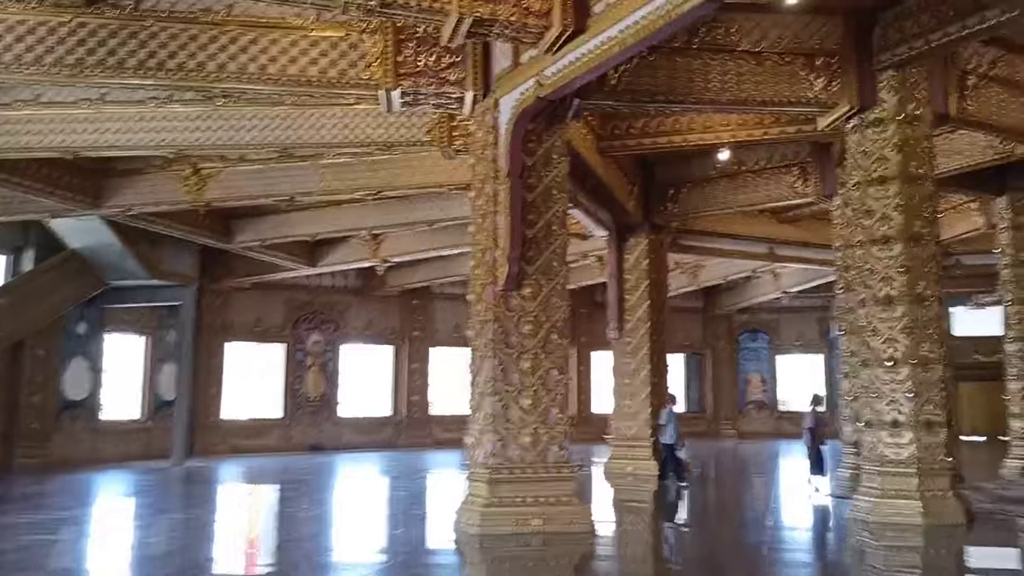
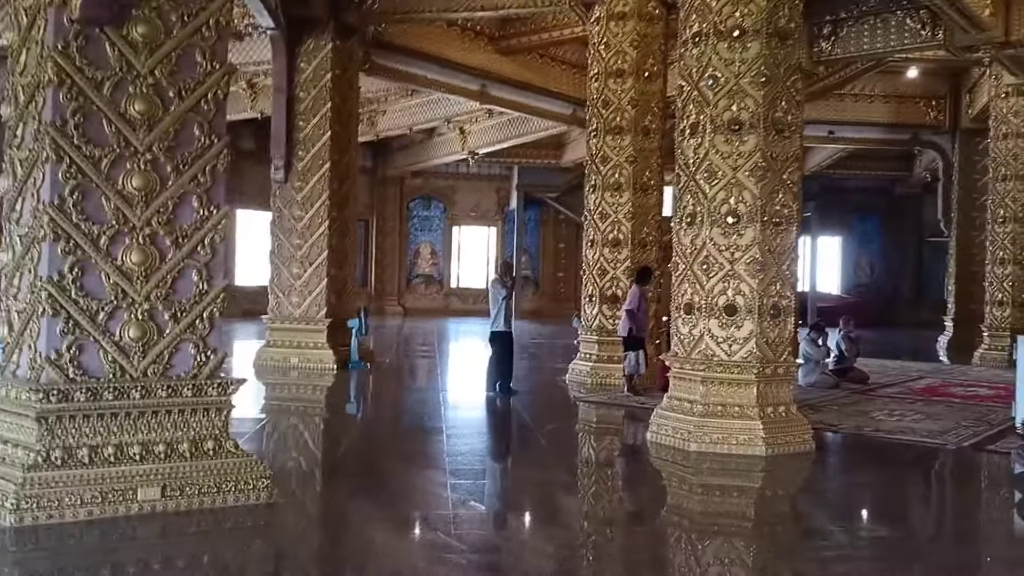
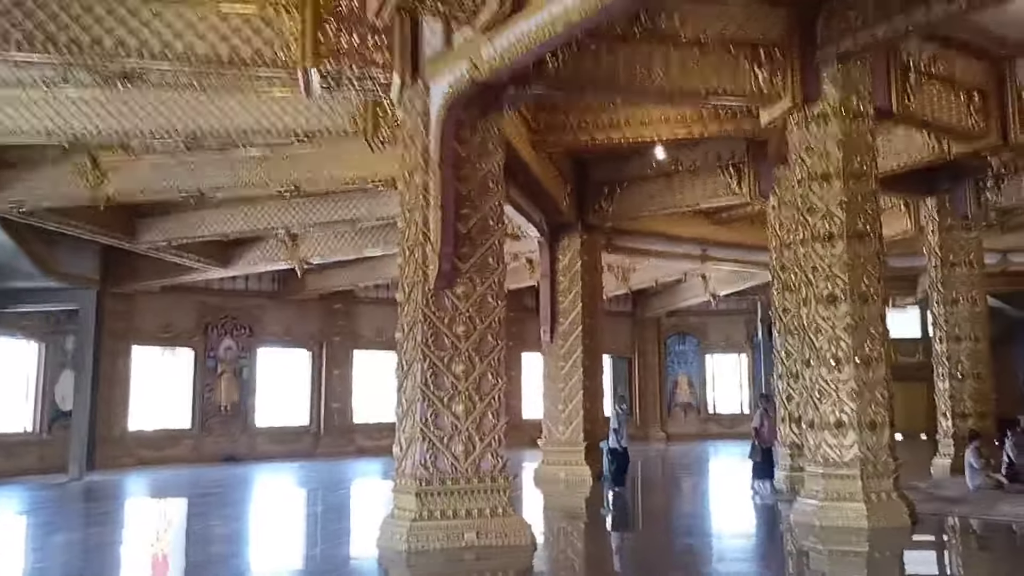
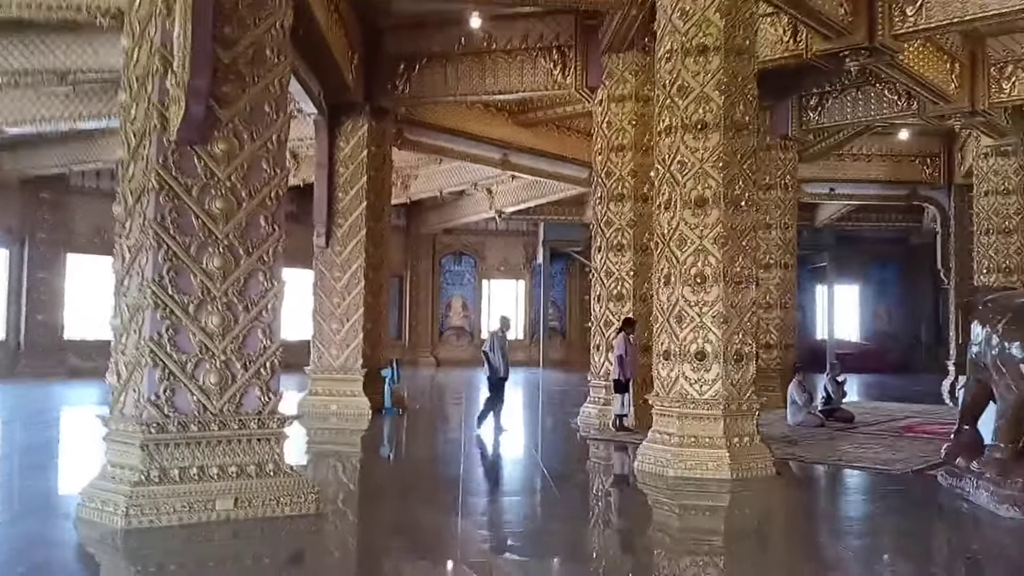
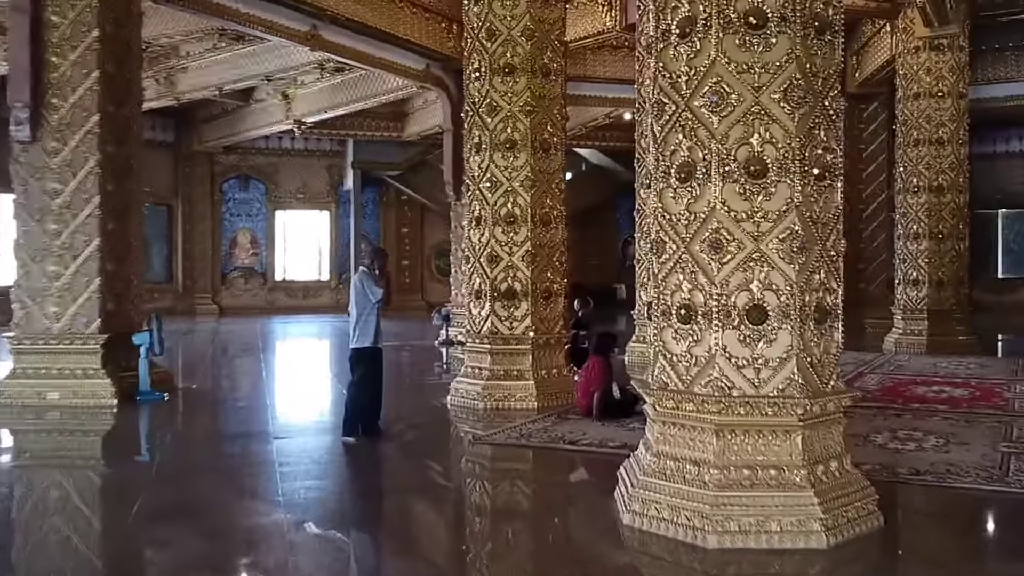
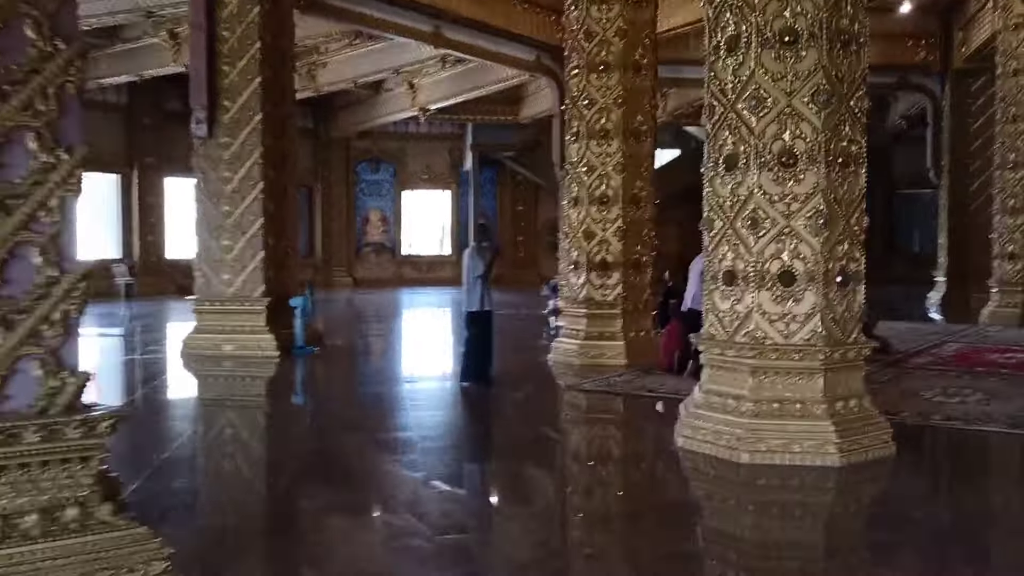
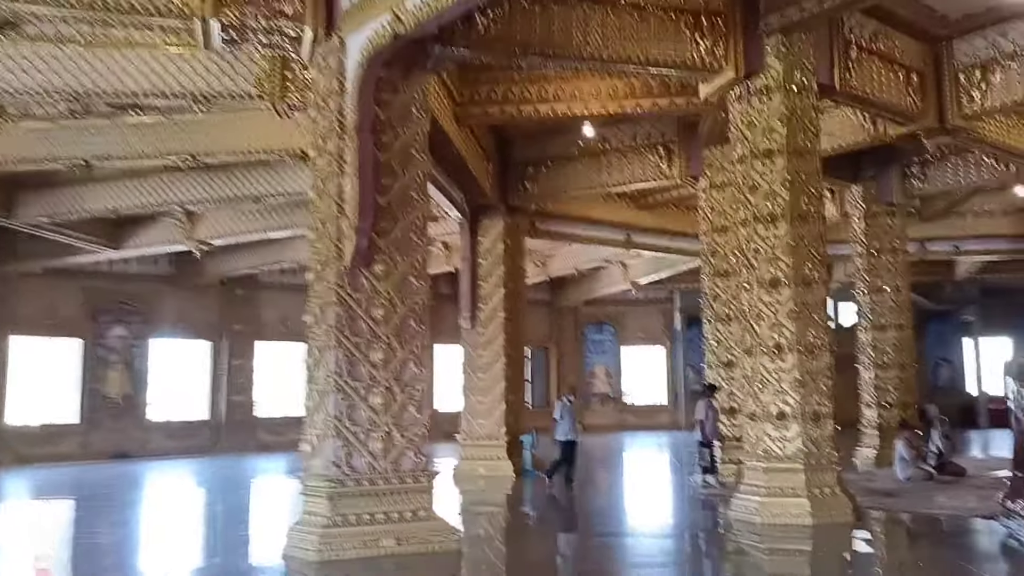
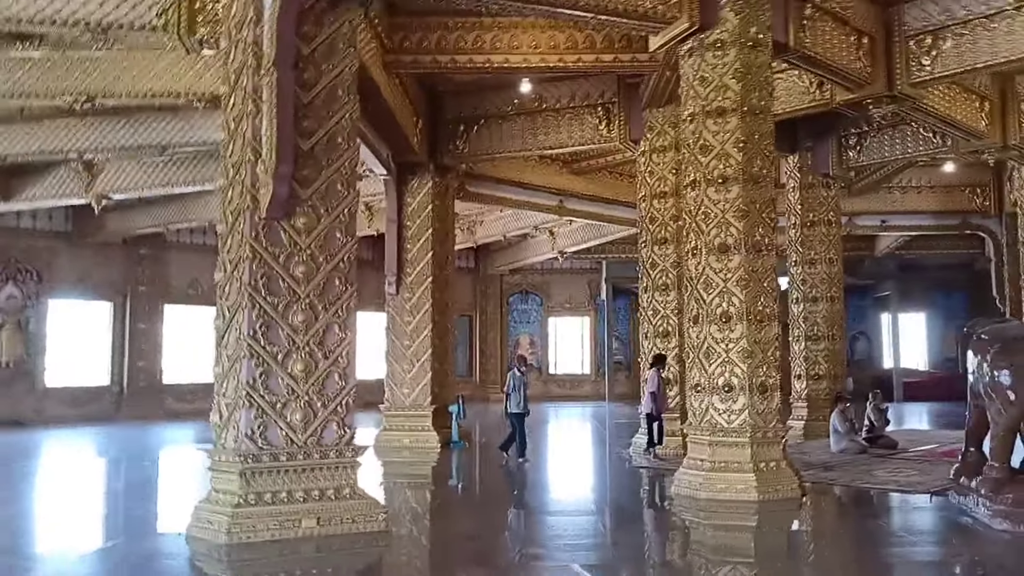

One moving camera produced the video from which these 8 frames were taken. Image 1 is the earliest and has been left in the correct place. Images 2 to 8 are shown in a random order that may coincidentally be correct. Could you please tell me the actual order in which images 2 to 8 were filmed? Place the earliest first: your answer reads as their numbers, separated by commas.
3, 7, 8, 4, 2, 6, 5
